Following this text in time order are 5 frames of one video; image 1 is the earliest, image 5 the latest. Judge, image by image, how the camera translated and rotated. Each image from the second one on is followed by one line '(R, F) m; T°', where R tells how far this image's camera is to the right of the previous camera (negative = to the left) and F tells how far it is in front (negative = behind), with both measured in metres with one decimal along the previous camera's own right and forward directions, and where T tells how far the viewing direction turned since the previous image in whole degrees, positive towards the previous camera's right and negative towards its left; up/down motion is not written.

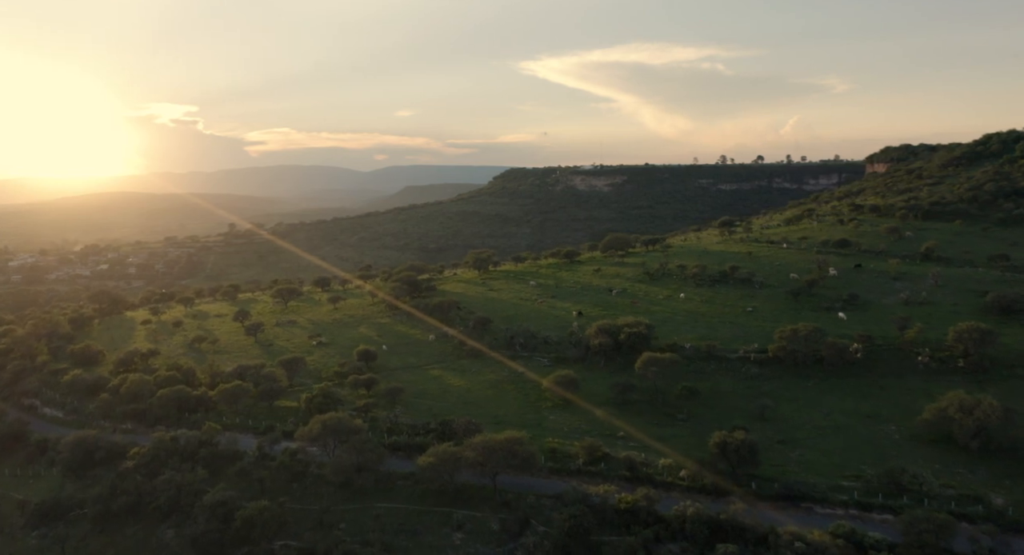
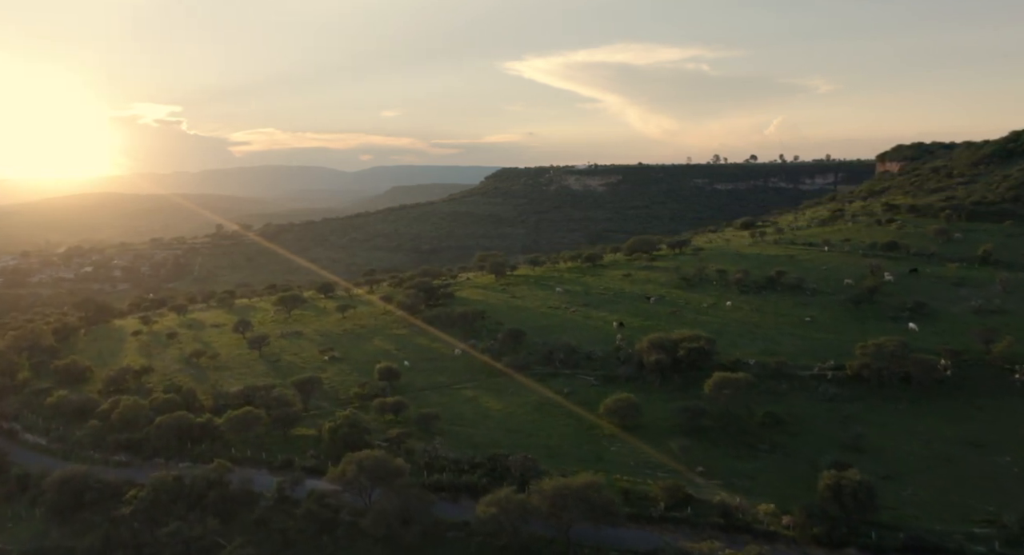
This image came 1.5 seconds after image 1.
(-3.5, +6.2) m; +1°
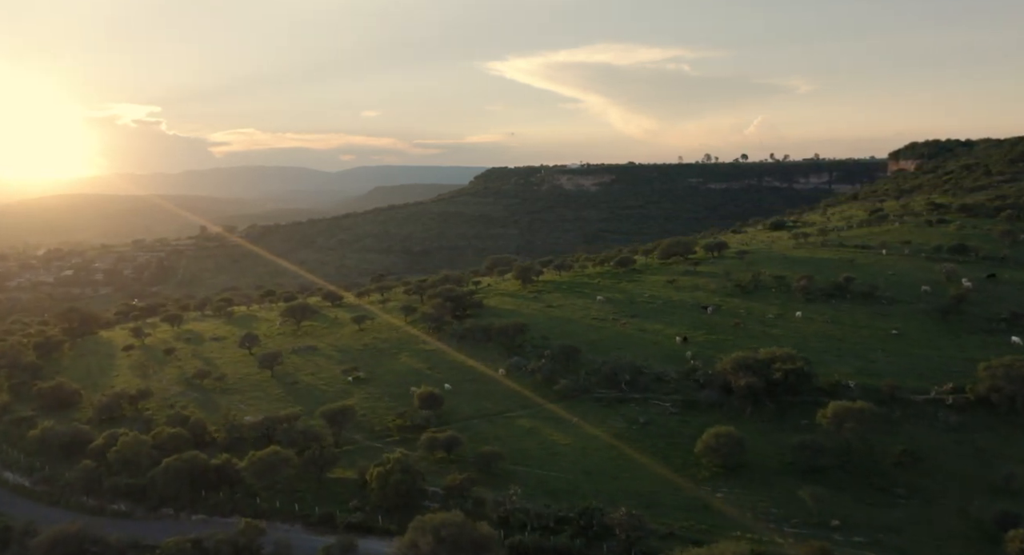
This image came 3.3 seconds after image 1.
(-4.4, +7.0) m; +1°
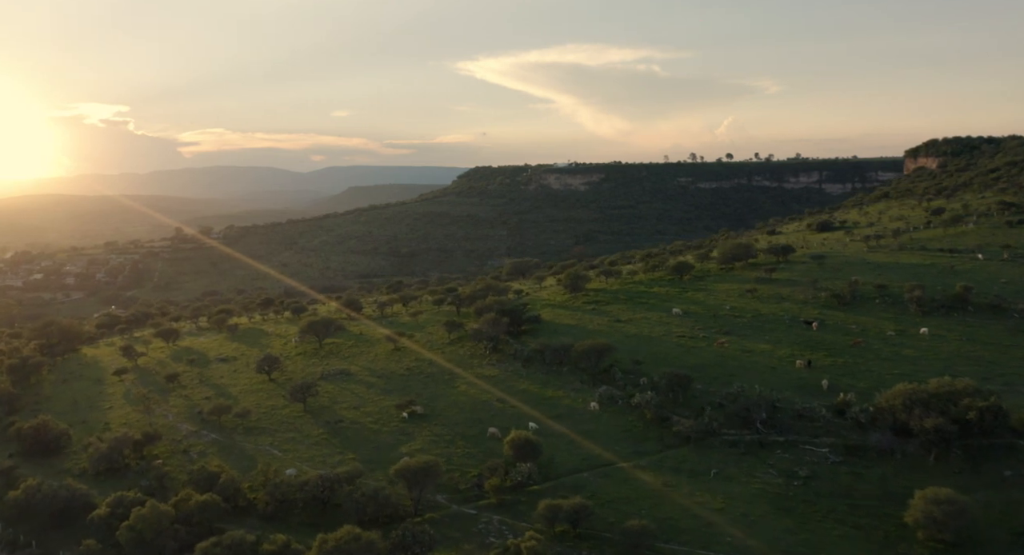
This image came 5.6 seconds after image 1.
(-6.3, +9.3) m; +2°
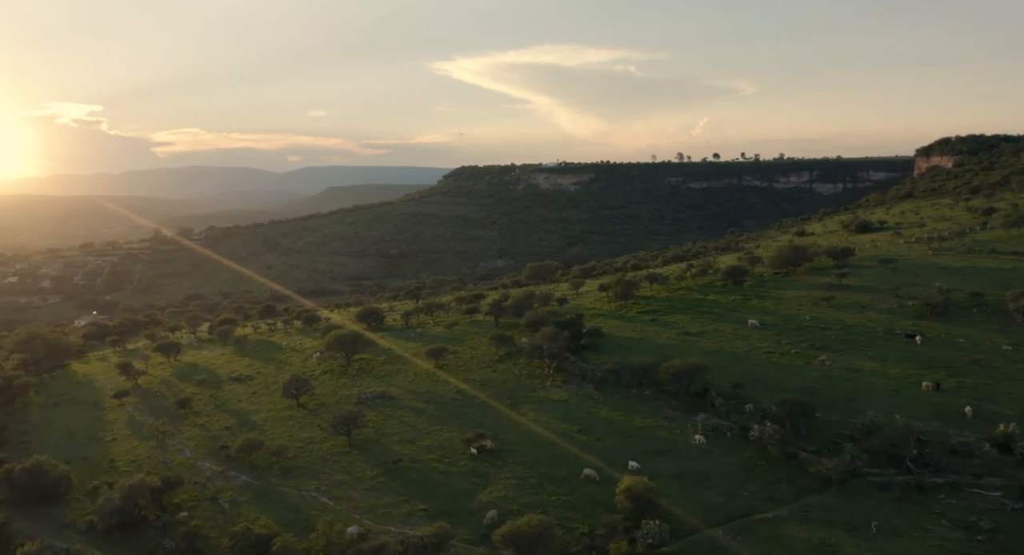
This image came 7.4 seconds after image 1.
(-4.9, +6.4) m; +2°
